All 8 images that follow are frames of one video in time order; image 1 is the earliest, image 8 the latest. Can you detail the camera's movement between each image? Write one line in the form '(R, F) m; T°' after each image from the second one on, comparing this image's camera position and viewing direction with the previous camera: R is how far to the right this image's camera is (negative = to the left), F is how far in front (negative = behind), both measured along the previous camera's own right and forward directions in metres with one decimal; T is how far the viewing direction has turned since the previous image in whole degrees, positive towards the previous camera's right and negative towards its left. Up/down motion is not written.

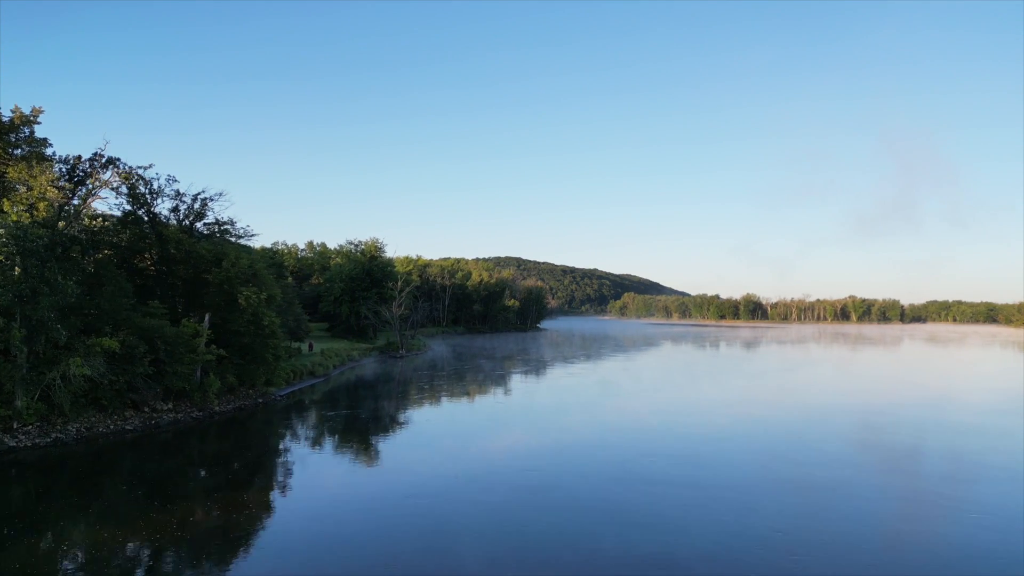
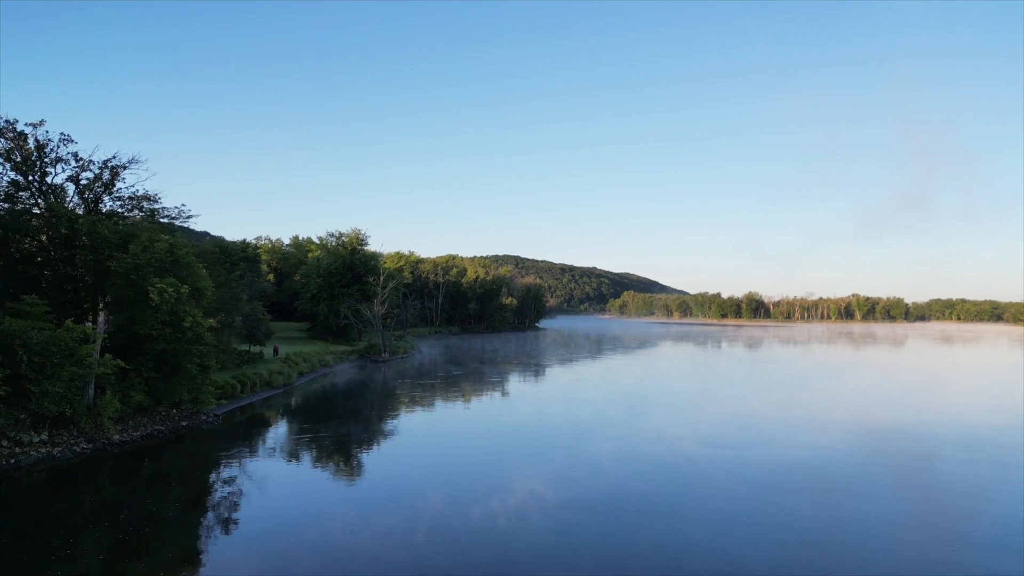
(+0.1, +5.1) m; 0°
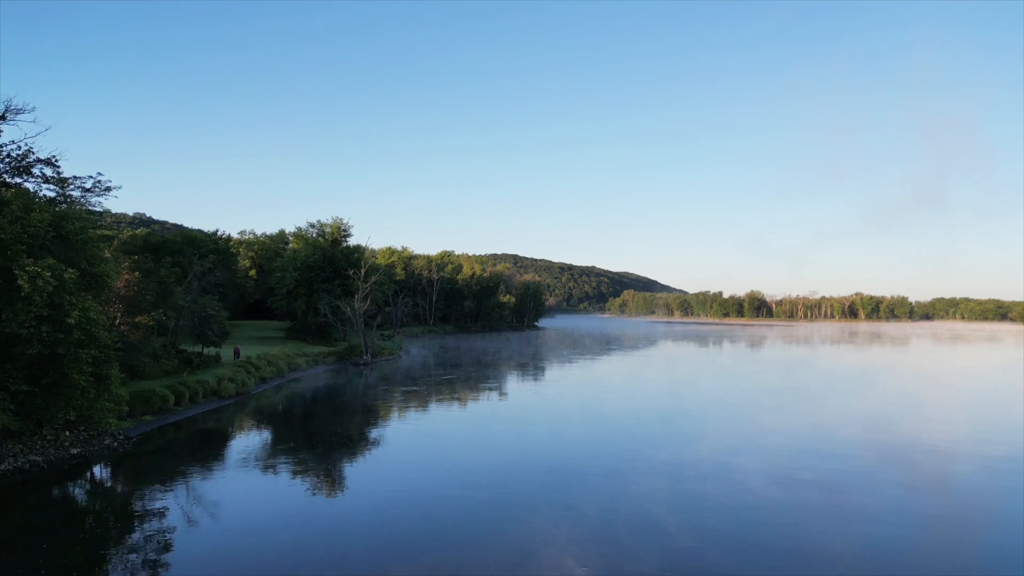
(+0.1, +4.2) m; 0°
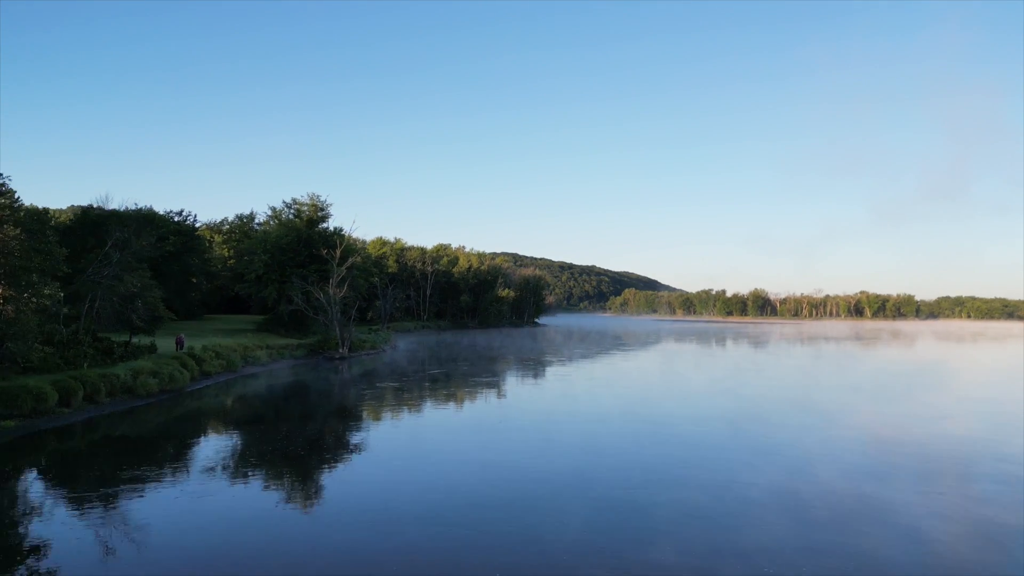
(+0.1, +4.7) m; 0°
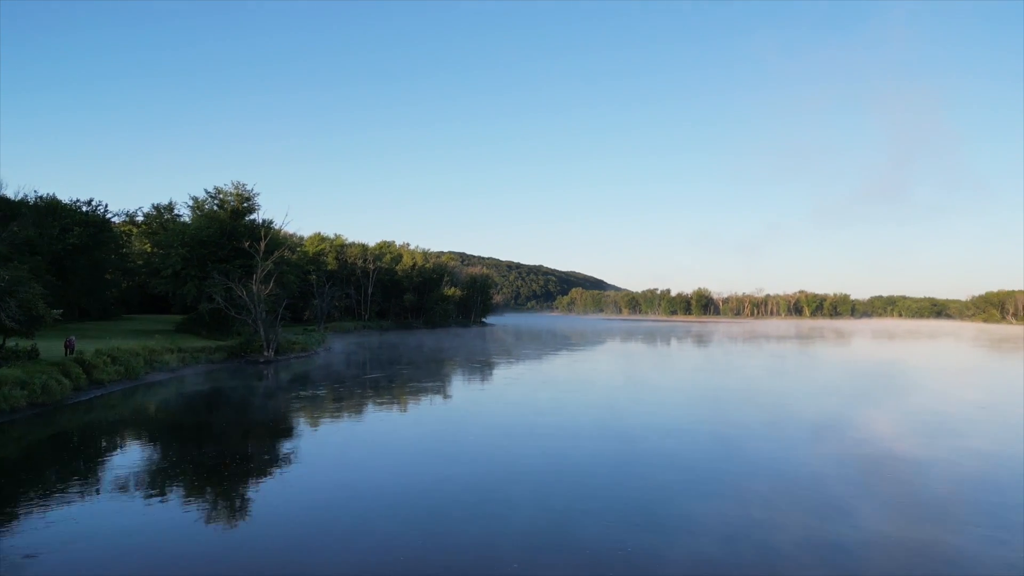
(+0.3, +2.0) m; +5°
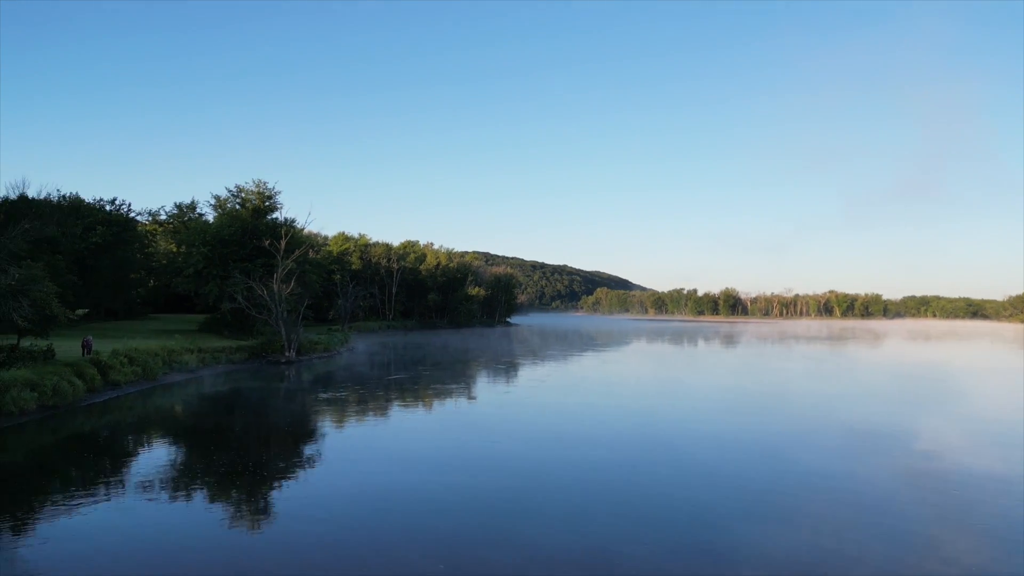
(-0.1, +0.9) m; -2°
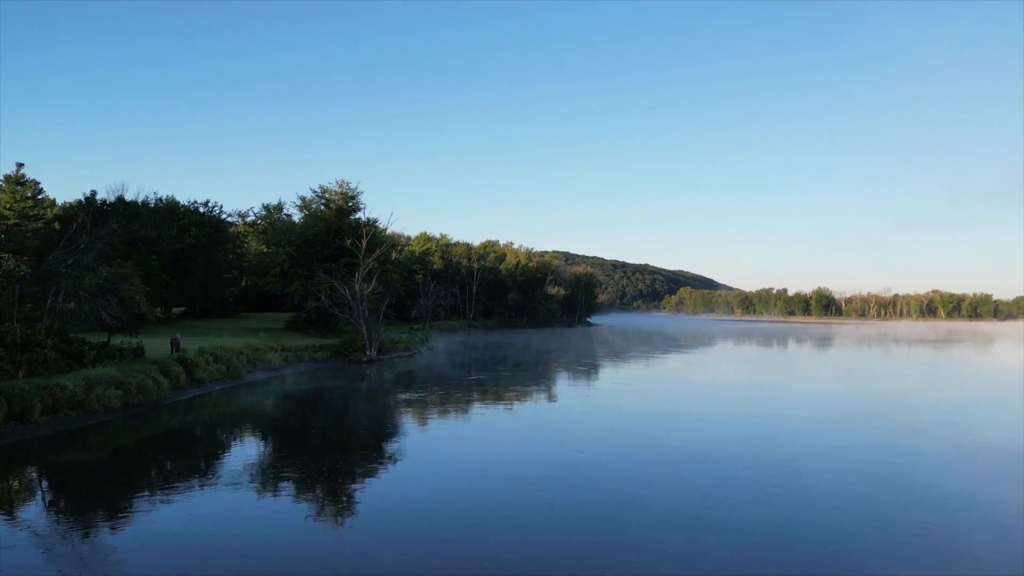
(-0.3, +1.3) m; -7°
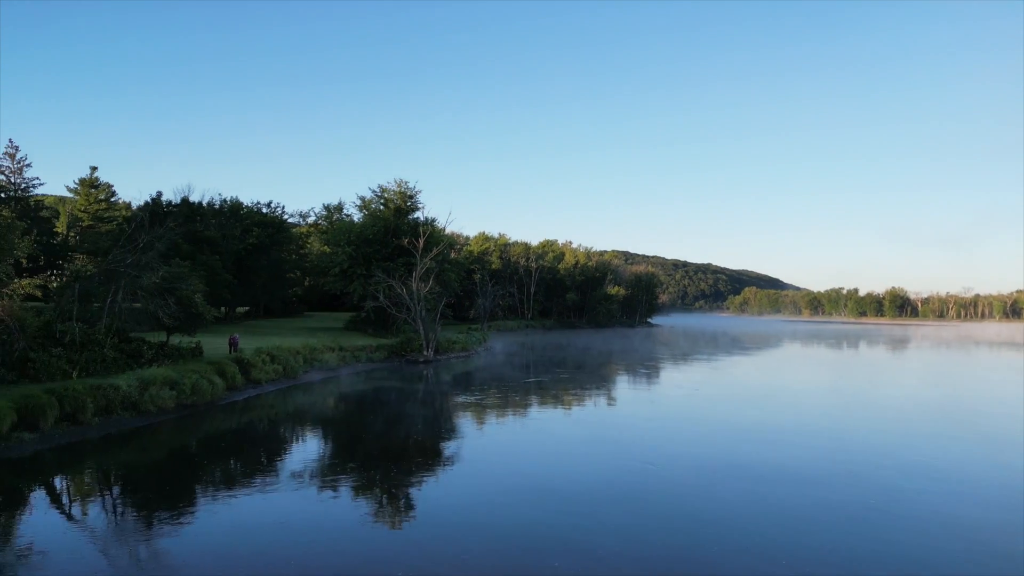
(-0.1, +1.0) m; -5°
